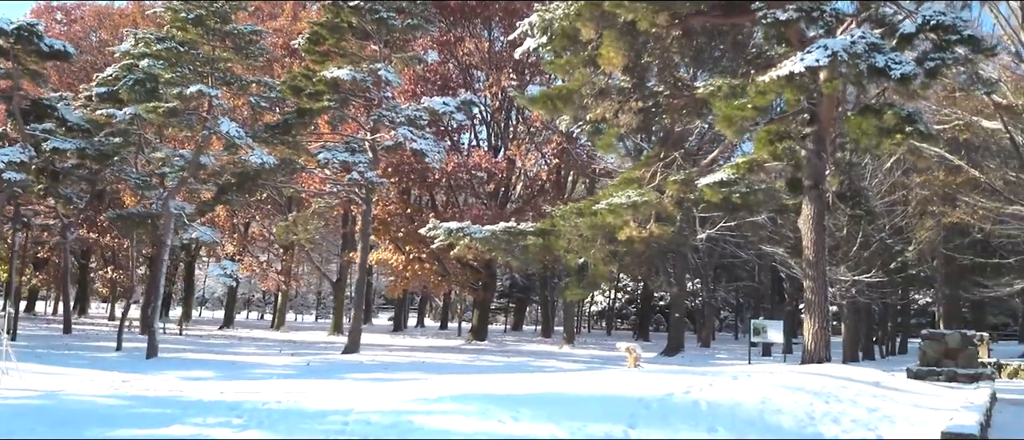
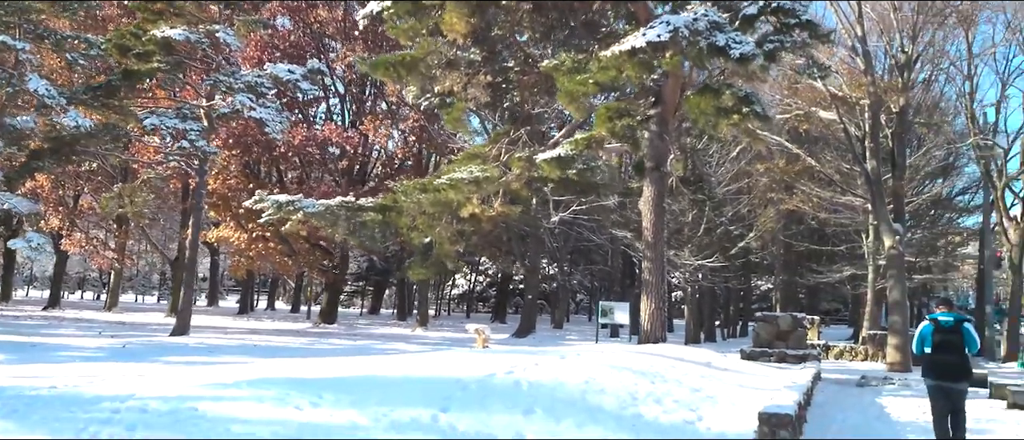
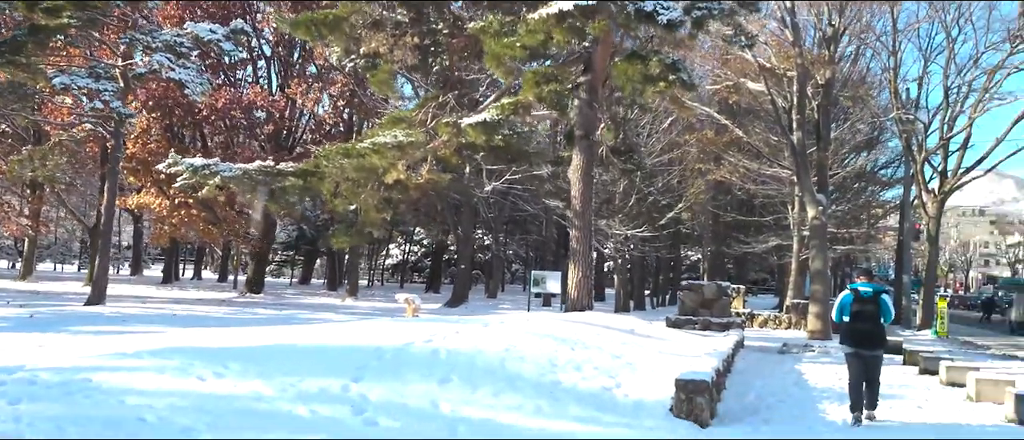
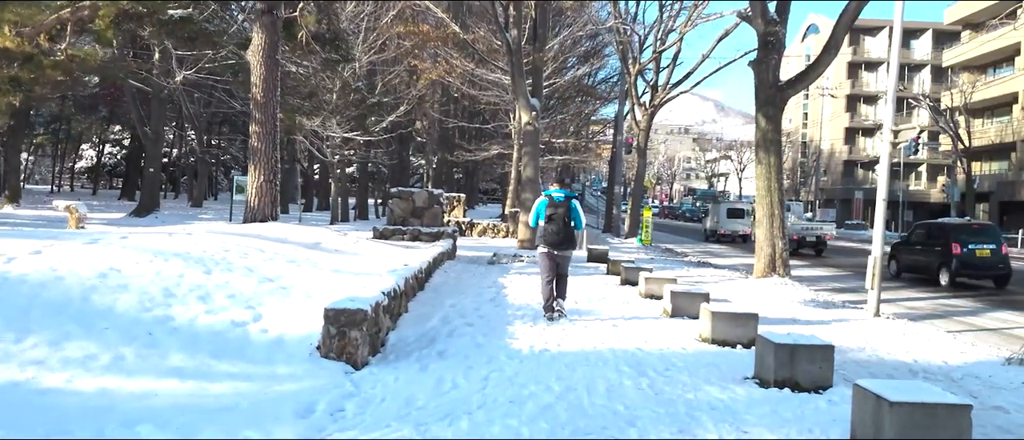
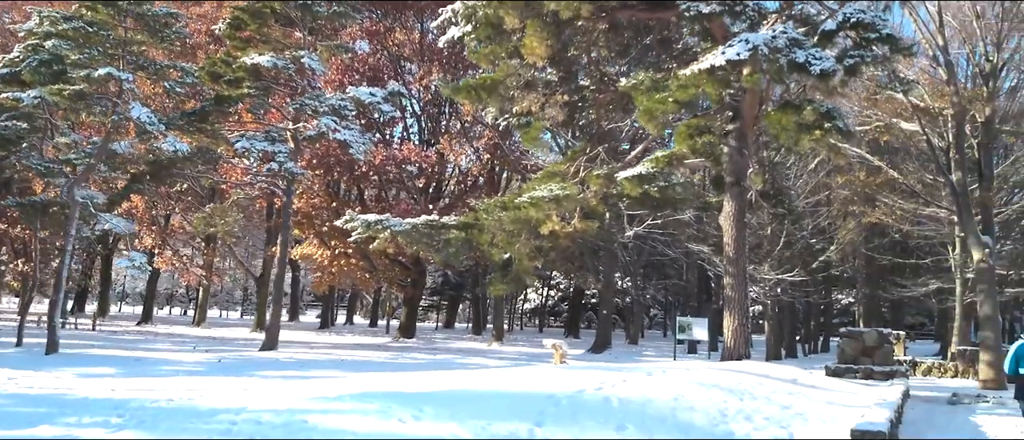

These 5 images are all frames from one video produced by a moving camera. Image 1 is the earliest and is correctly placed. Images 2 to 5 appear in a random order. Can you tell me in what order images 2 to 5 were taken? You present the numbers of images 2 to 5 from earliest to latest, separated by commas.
5, 2, 3, 4
